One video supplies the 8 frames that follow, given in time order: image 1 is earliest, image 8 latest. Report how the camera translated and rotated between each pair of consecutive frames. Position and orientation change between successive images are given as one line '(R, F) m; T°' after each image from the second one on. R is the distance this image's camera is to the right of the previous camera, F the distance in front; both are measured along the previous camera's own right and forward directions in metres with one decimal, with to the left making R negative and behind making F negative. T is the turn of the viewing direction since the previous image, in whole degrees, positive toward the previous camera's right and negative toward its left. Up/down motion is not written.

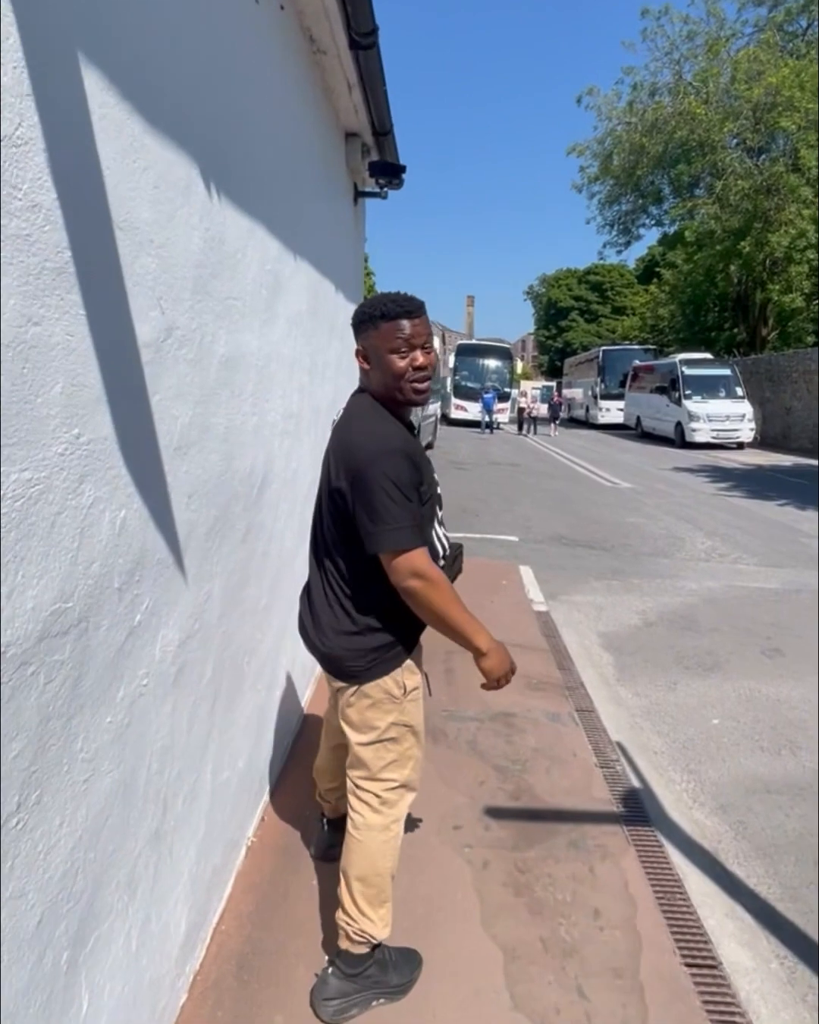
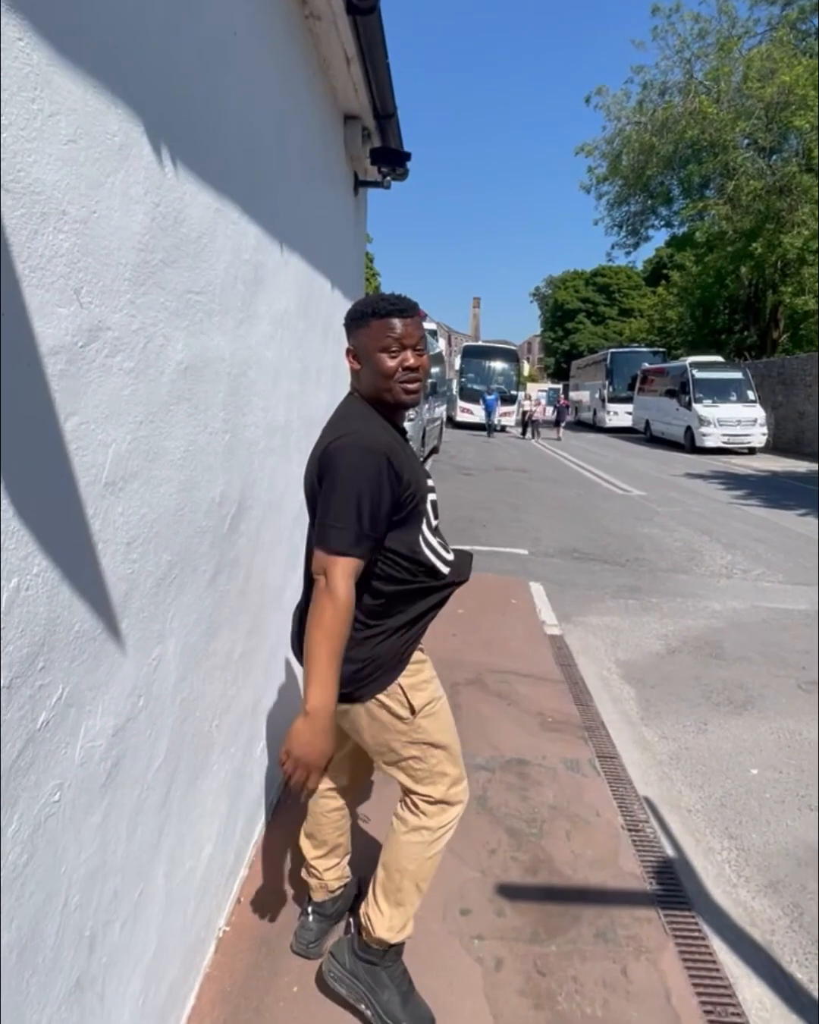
(0.0, +0.5) m; 0°
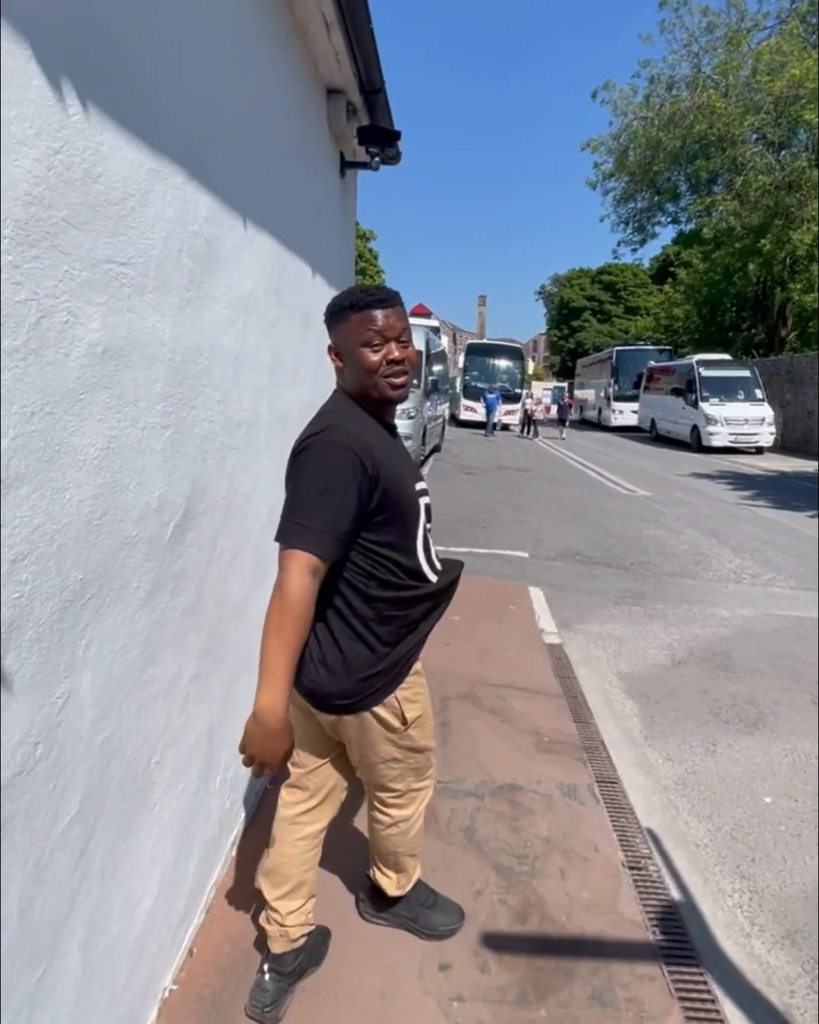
(+0.1, +0.3) m; 0°
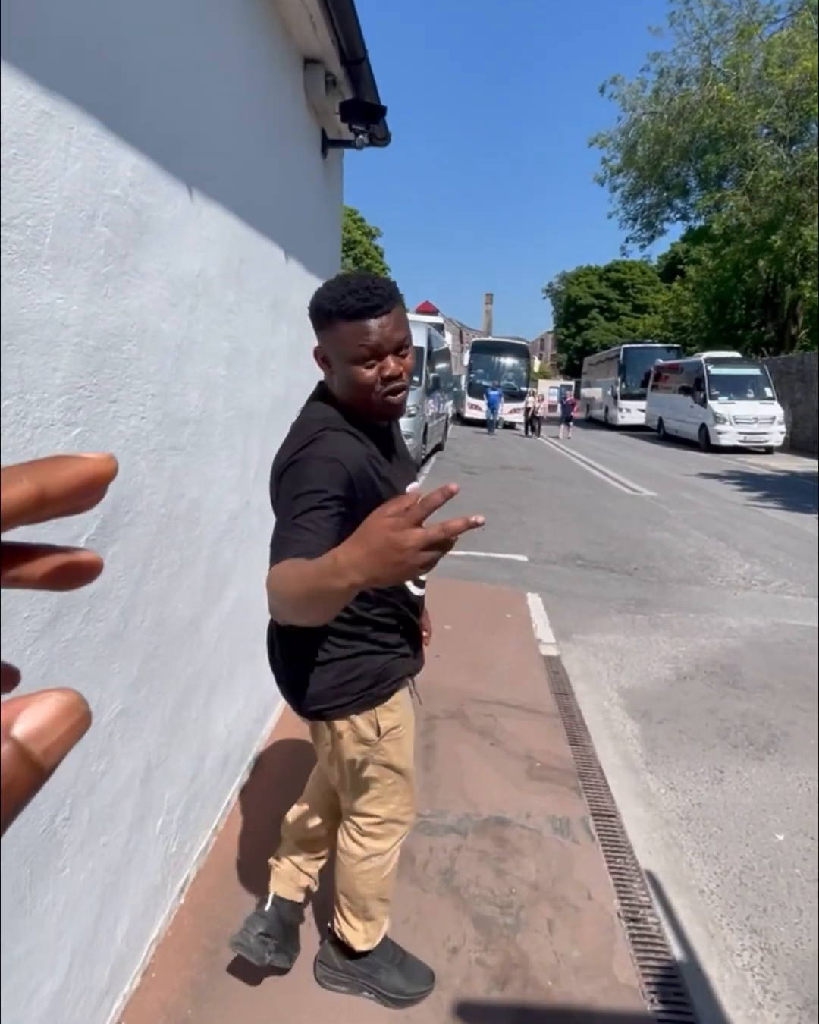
(+0.1, +0.3) m; -1°
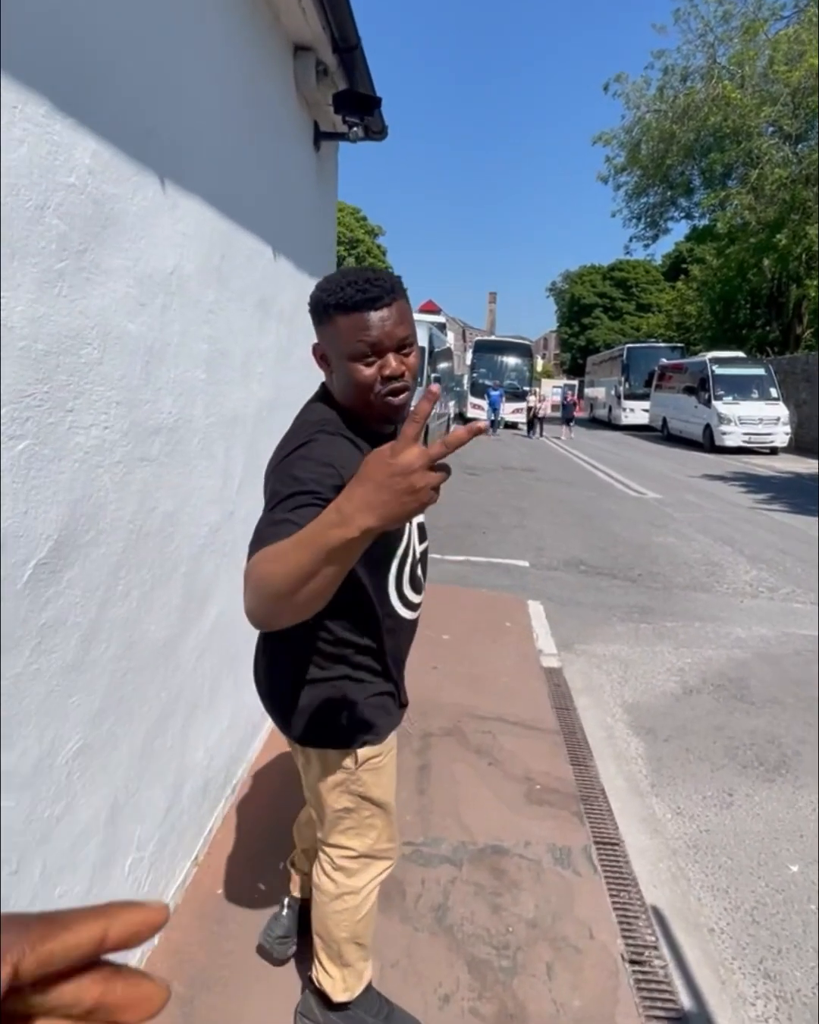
(0.0, +0.2) m; 0°
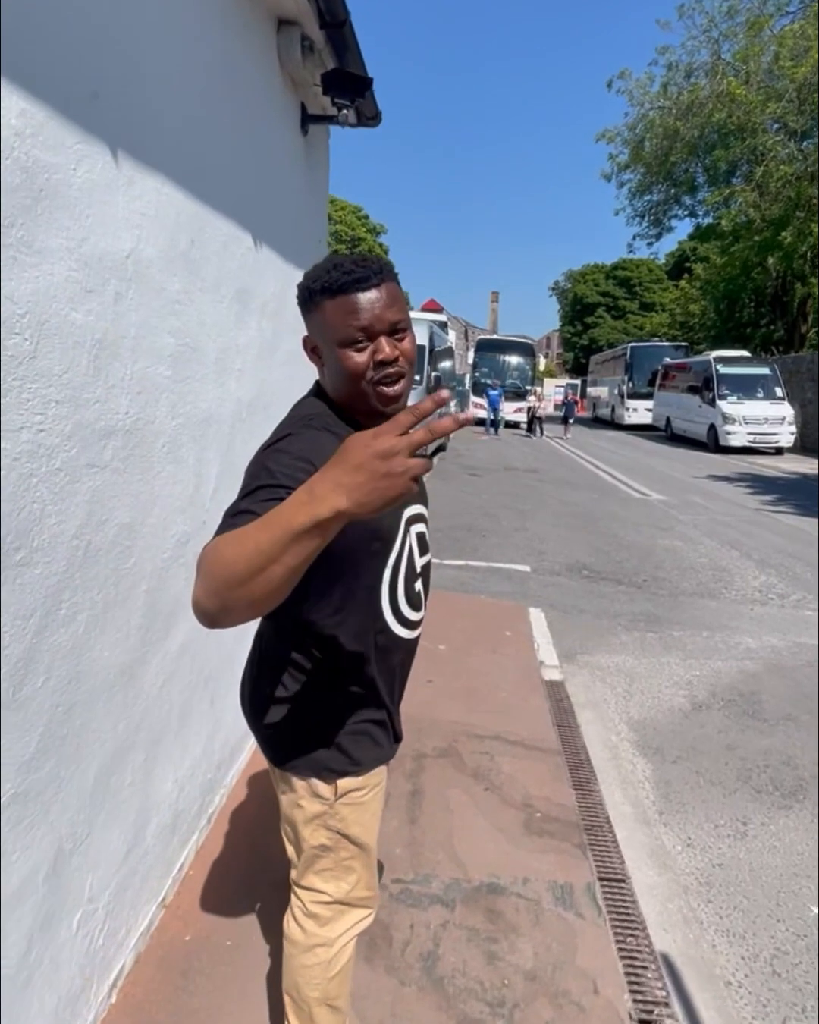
(+0.1, +0.3) m; 0°
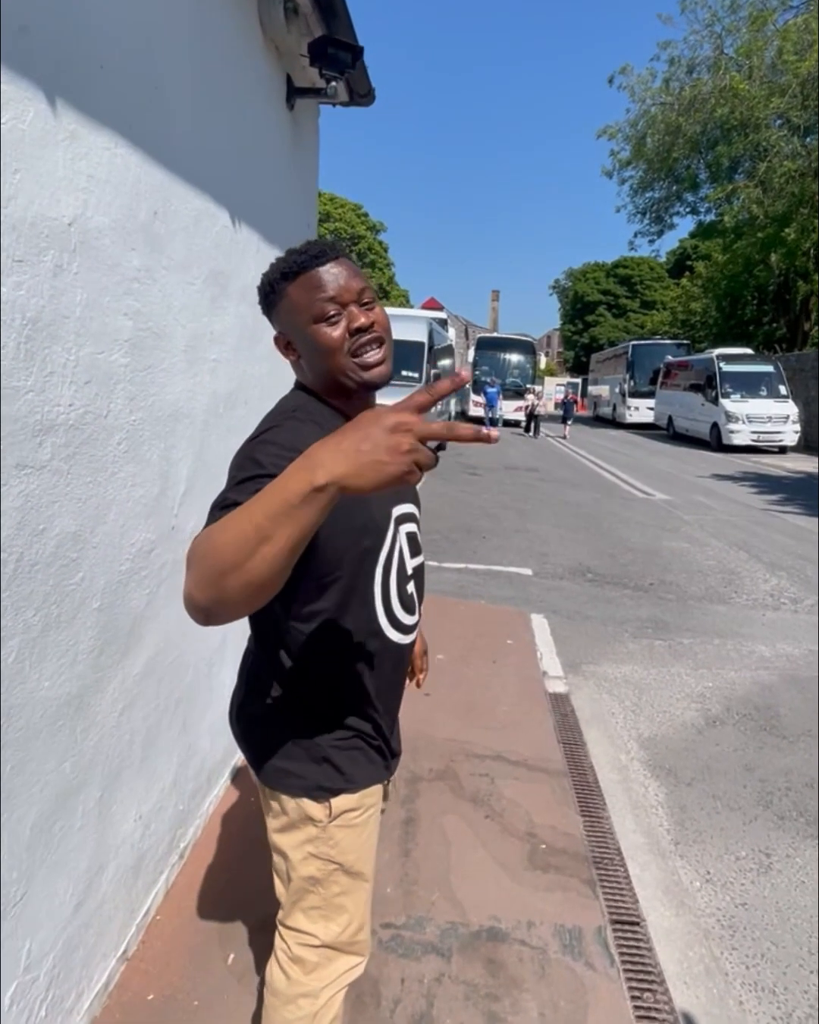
(0.0, +0.3) m; 0°
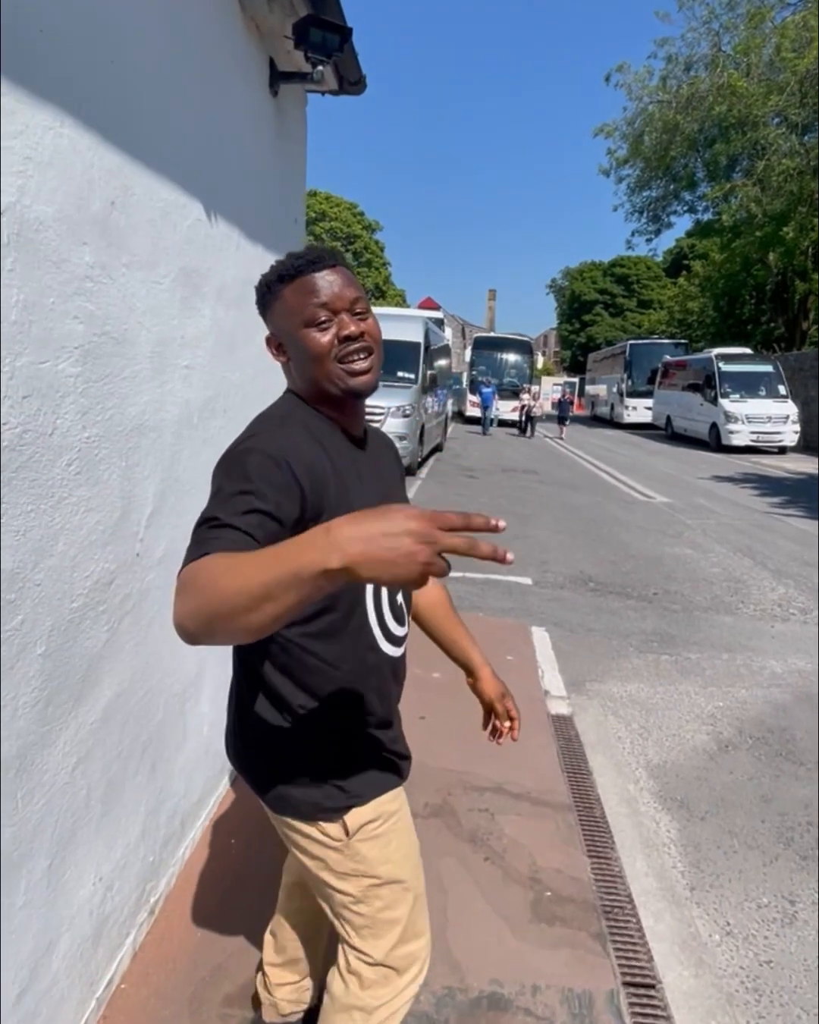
(0.0, +0.3) m; 0°
